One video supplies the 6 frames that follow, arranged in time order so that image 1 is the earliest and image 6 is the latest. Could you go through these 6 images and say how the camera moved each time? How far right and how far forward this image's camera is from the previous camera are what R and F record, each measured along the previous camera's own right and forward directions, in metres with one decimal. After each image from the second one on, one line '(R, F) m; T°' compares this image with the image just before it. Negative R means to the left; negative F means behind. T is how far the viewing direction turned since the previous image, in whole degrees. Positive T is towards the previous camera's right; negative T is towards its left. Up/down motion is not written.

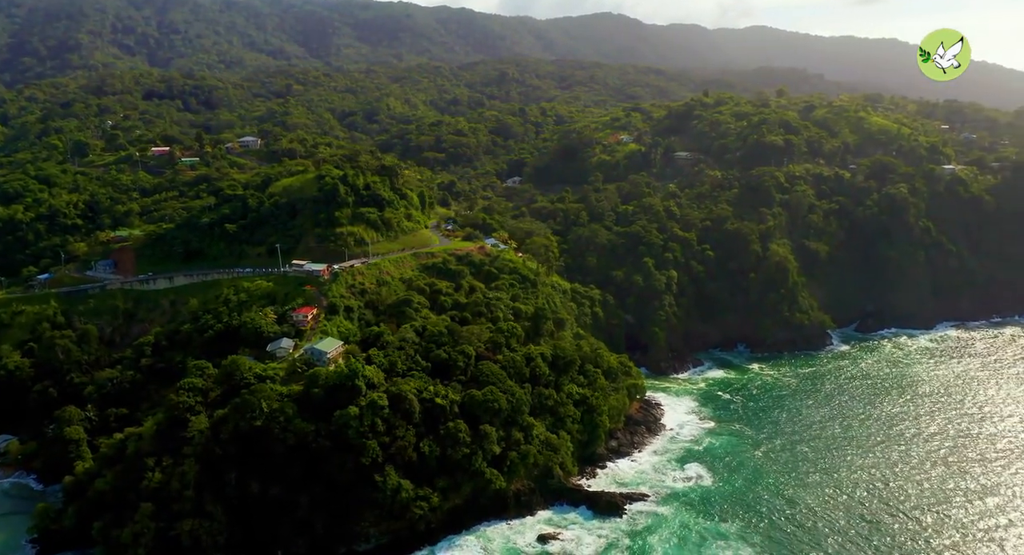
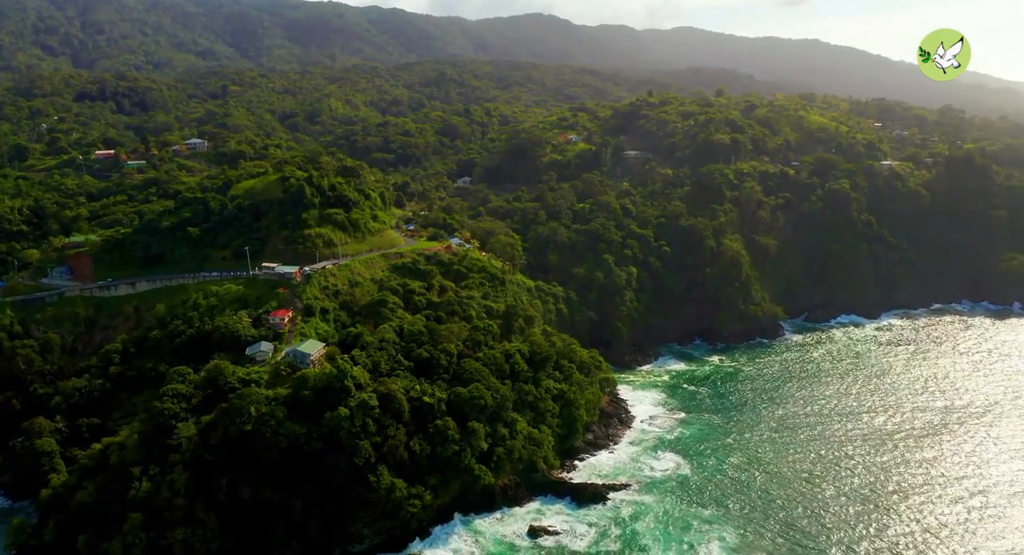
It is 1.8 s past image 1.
(-2.3, -0.2) m; +4°
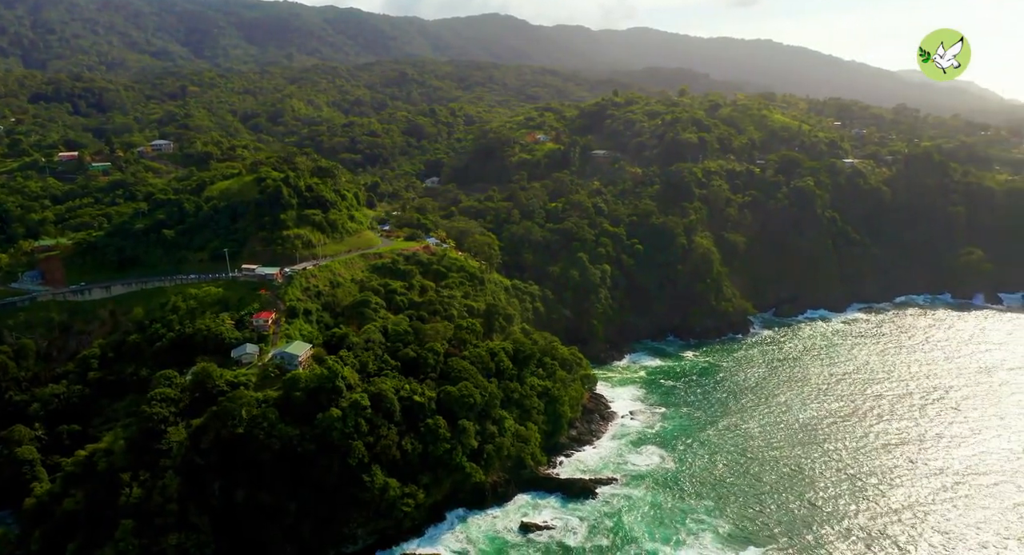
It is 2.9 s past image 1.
(-1.3, -0.2) m; +3°
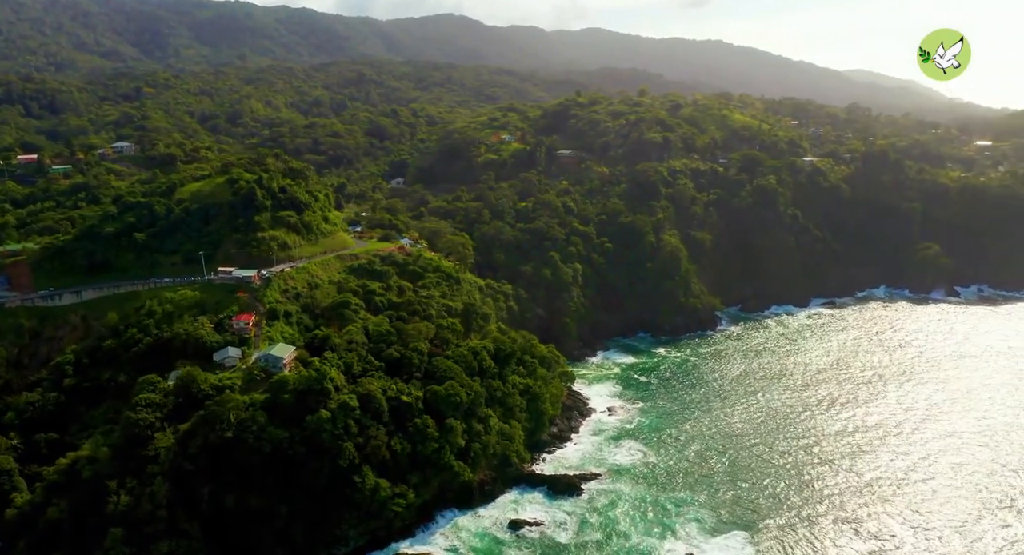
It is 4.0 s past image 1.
(-1.3, -0.2) m; +3°
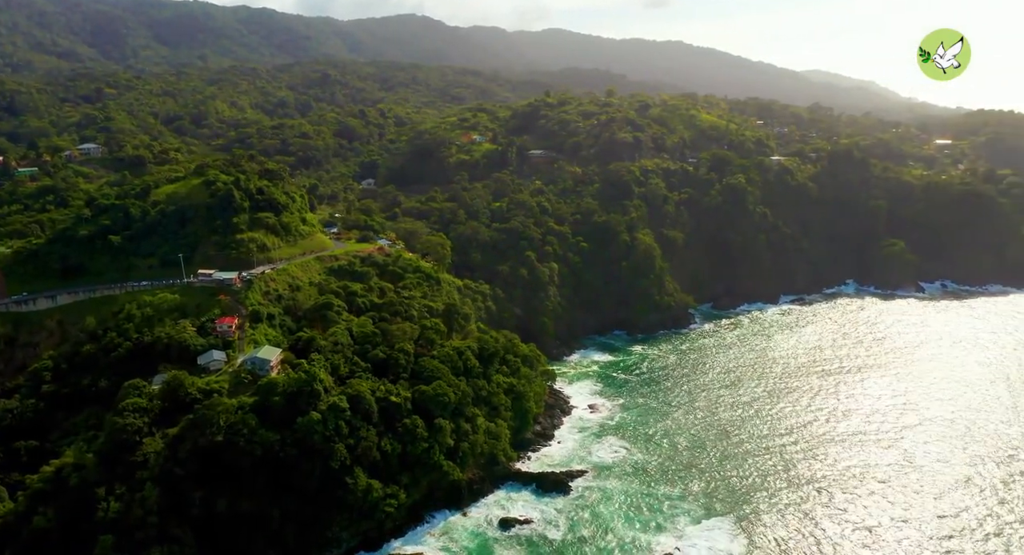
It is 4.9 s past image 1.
(-1.1, -0.2) m; +2°
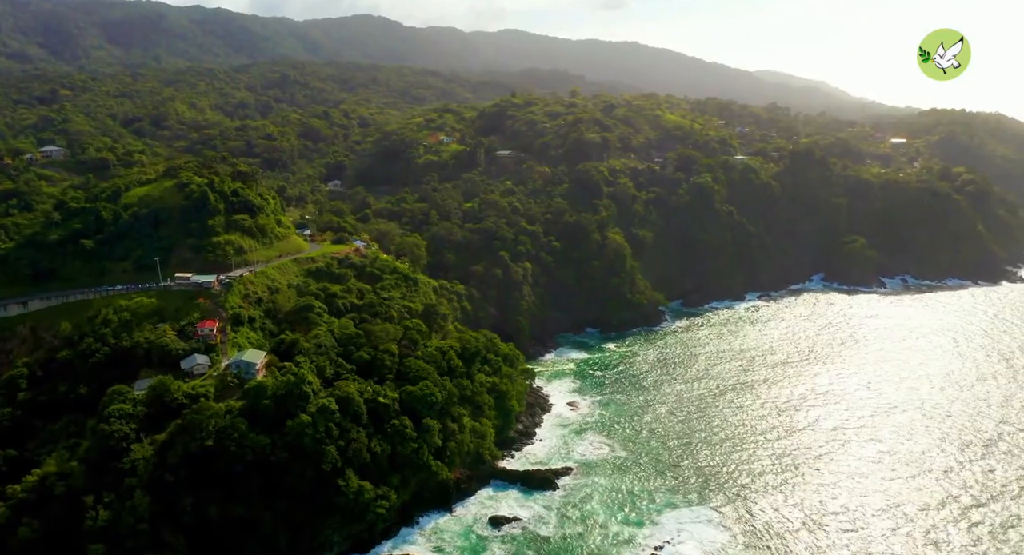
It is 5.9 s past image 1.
(-1.2, -0.3) m; +3°
